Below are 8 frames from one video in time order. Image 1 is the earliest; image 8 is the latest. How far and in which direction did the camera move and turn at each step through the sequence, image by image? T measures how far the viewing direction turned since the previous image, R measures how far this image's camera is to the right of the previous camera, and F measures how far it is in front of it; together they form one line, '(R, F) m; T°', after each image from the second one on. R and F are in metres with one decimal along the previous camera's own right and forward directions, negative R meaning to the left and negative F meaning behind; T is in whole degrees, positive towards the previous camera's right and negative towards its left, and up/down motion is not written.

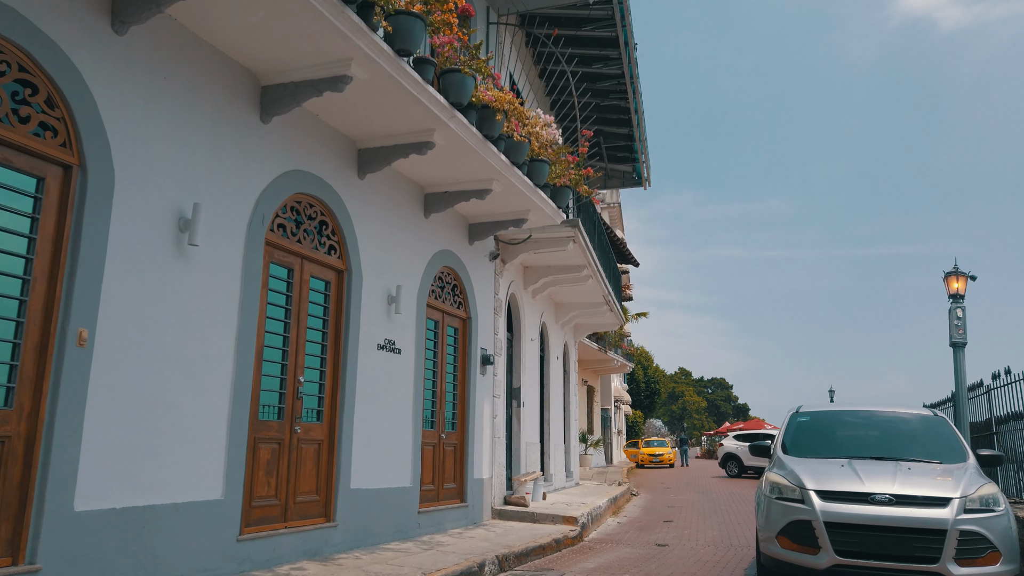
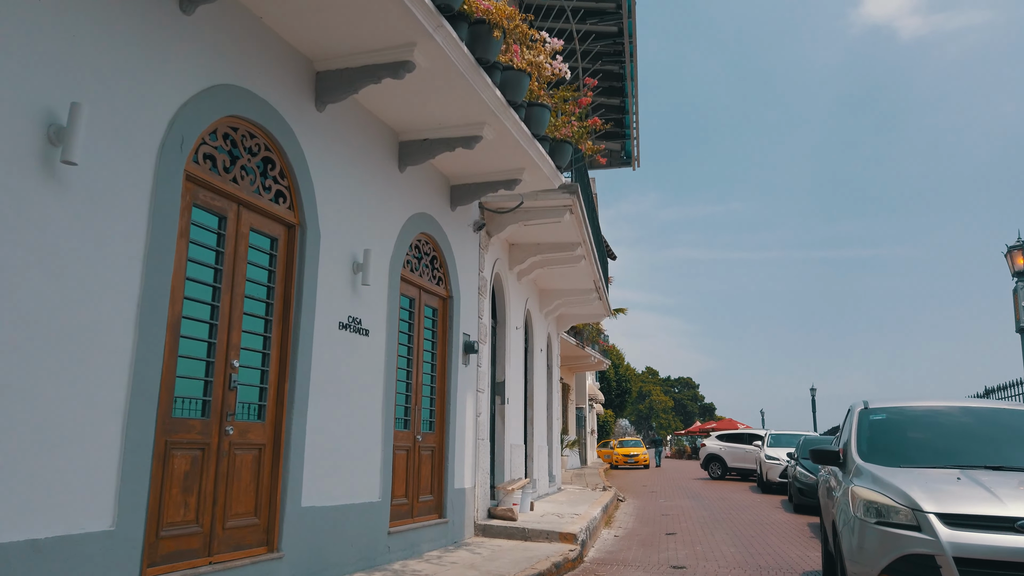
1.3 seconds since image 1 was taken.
(-0.3, +1.8) m; +3°
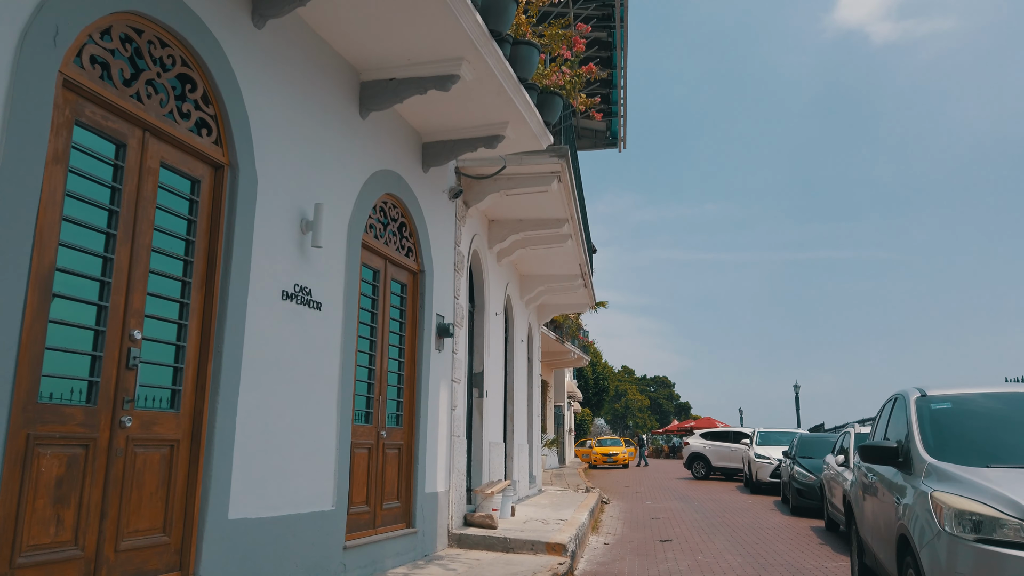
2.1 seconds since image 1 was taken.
(-0.1, +1.3) m; +2°
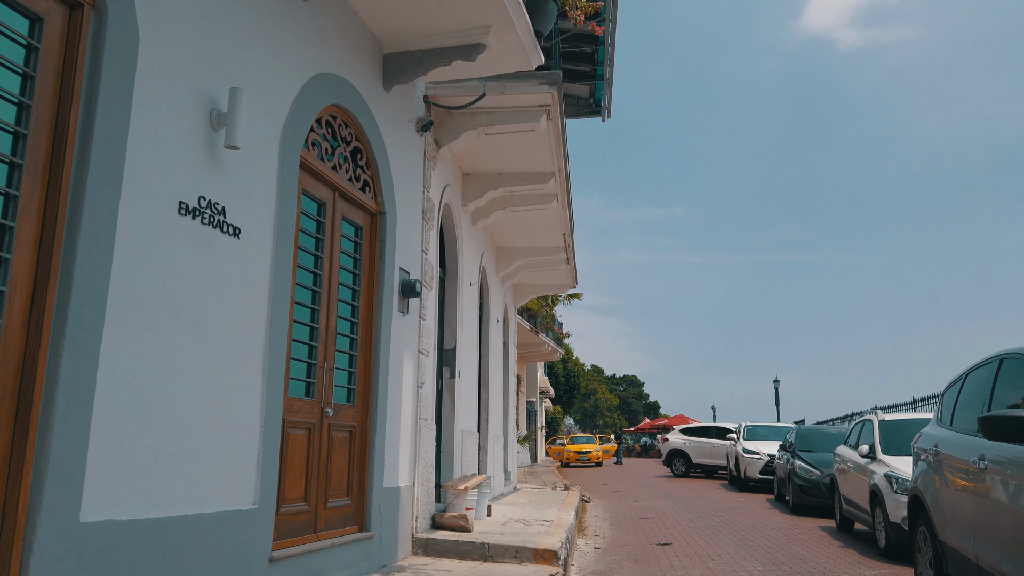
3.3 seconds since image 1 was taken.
(-0.1, +1.5) m; +2°
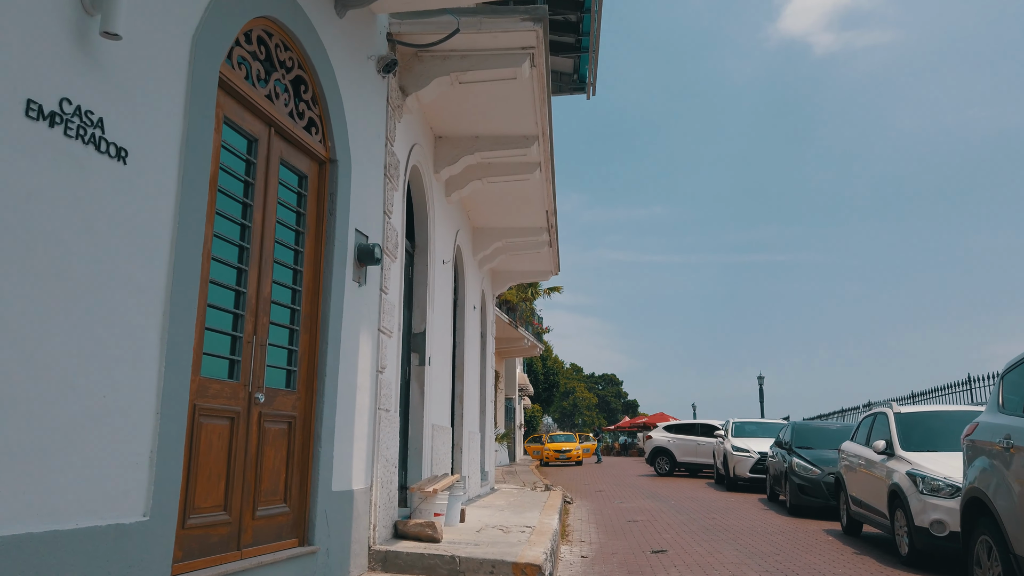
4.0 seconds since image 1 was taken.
(0.0, +1.1) m; +2°
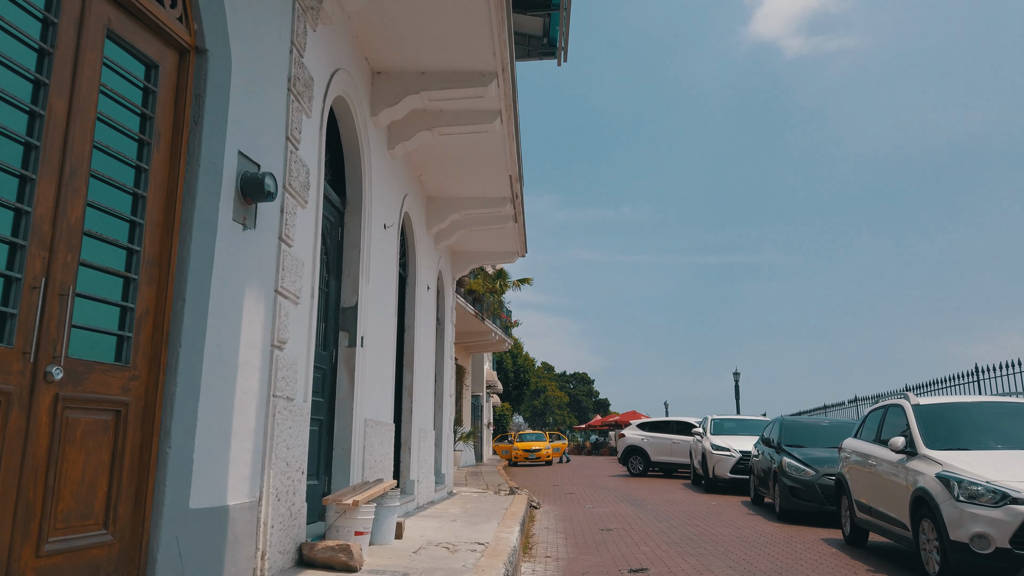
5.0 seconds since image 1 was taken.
(+0.2, +1.5) m; +2°
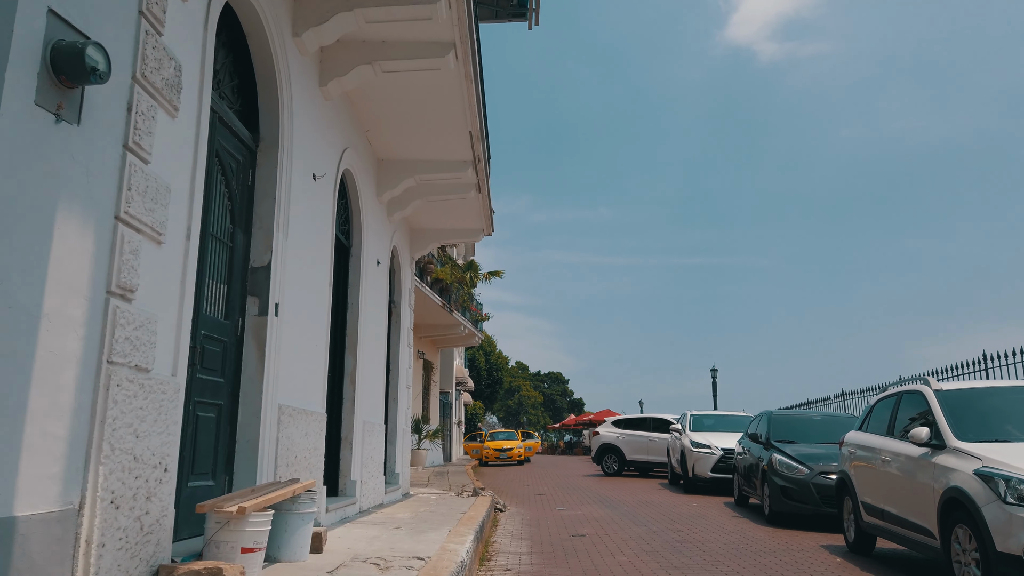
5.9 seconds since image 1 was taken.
(+0.2, +1.2) m; +2°
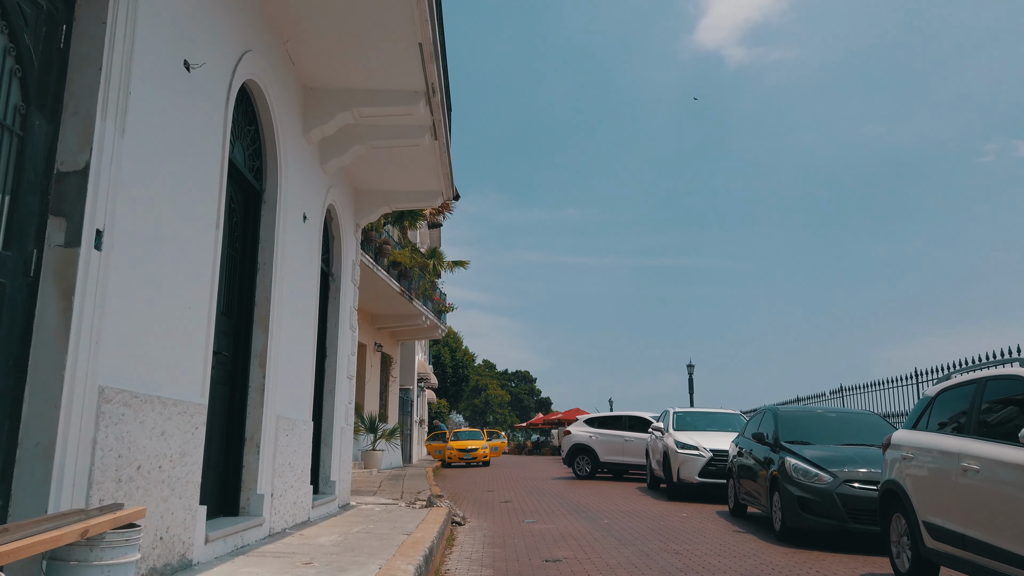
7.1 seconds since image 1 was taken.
(+0.1, +1.9) m; +3°
